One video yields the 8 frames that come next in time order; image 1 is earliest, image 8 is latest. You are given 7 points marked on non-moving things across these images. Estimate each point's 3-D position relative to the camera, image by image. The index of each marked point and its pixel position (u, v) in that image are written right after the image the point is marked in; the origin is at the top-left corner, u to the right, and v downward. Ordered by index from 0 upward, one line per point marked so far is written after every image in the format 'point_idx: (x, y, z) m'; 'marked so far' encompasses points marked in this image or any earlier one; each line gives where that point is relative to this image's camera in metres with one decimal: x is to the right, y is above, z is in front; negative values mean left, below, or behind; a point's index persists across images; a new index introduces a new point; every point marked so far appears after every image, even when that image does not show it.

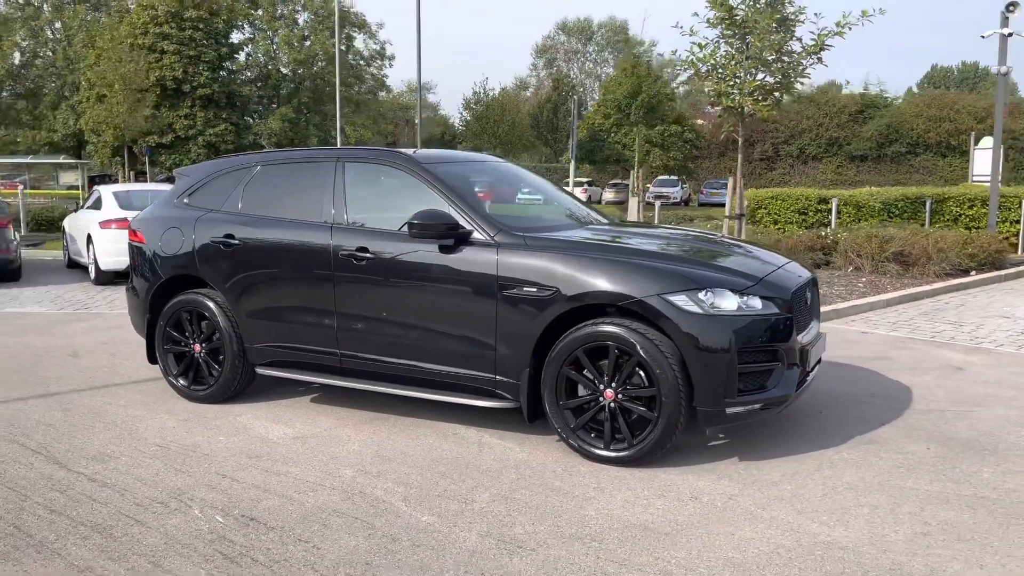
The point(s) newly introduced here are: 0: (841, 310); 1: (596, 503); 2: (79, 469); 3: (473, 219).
0: (+3.4, -0.2, +8.9) m
1: (+0.4, -1.0, +3.9) m
2: (-2.3, -0.9, +4.4) m
3: (-0.2, +0.4, +4.9) m
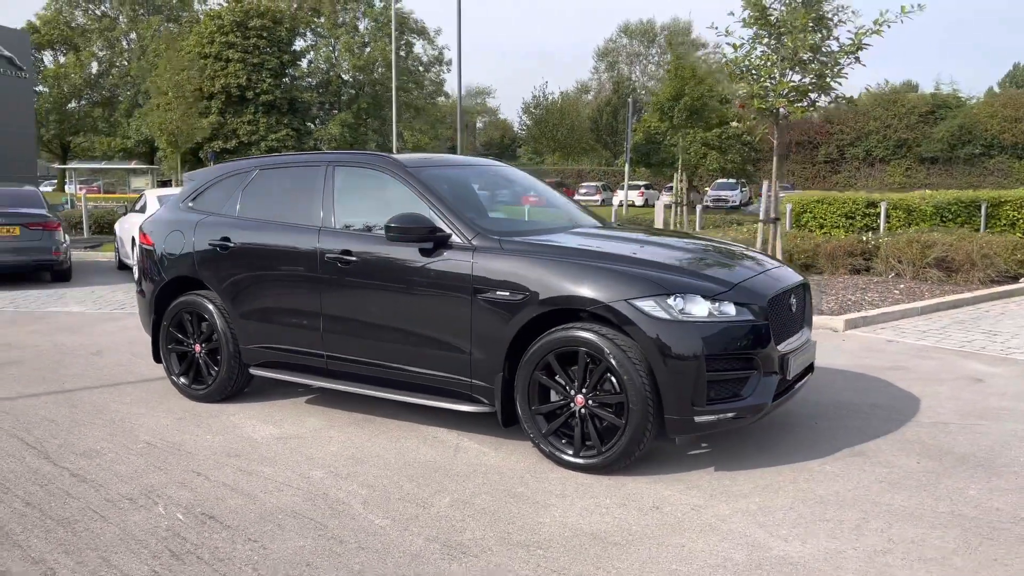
0: (+3.6, -0.3, +8.6) m
1: (+0.2, -1.0, +3.9) m
2: (-2.4, -0.9, +4.6) m
3: (-0.3, +0.4, +4.9) m
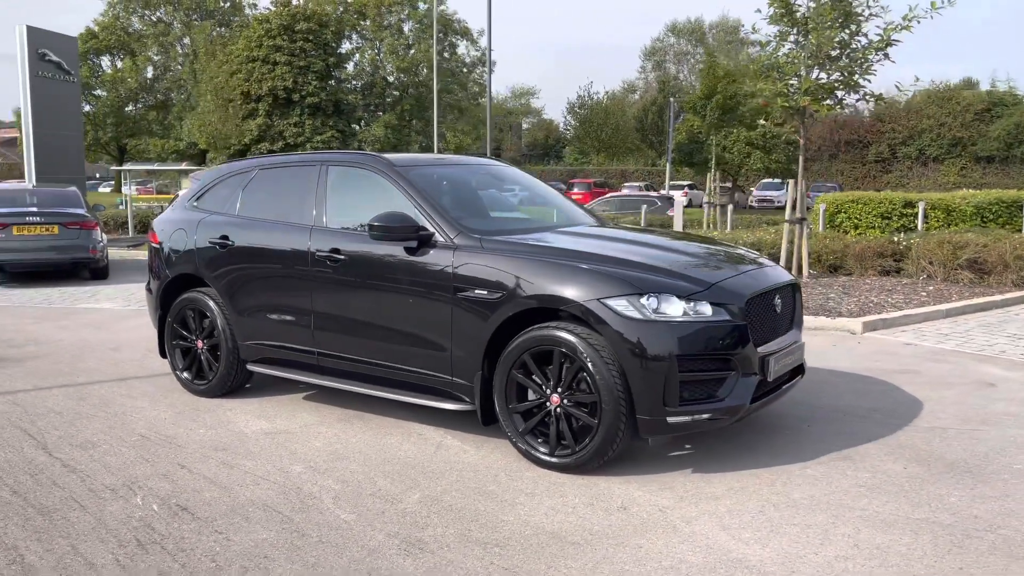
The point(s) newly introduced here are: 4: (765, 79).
0: (+3.7, -0.3, +8.4) m
1: (0.0, -1.0, +3.9) m
2: (-2.5, -0.9, +4.7) m
3: (-0.4, +0.4, +4.9) m
4: (+3.3, +2.7, +11.2) m
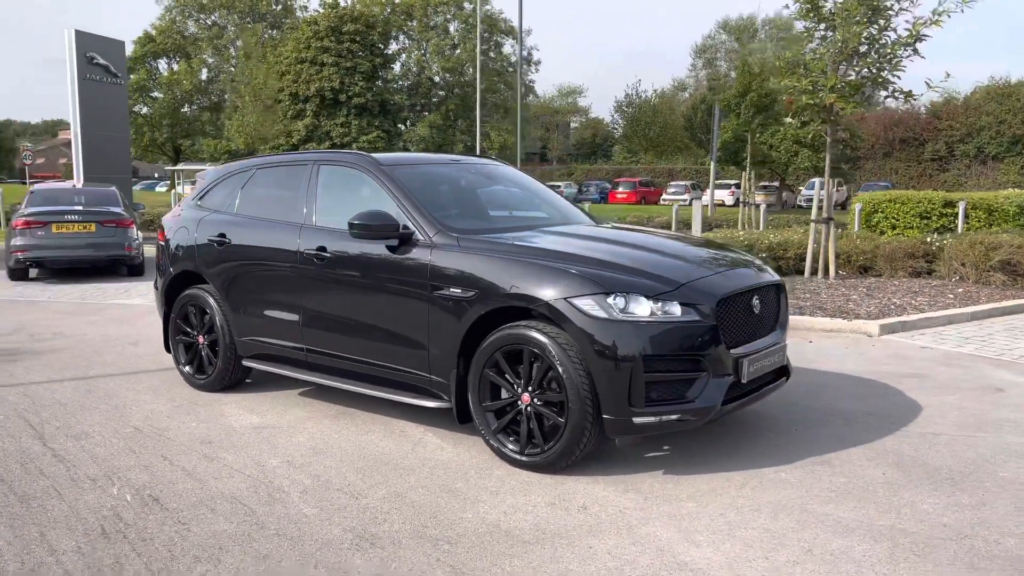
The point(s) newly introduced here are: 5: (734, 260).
0: (+3.8, -0.3, +8.2) m
1: (-0.1, -1.0, +3.9) m
2: (-2.6, -0.9, +4.9) m
3: (-0.5, +0.4, +4.9) m
4: (+3.5, +2.7, +11.0) m
5: (+1.3, +0.2, +4.9) m
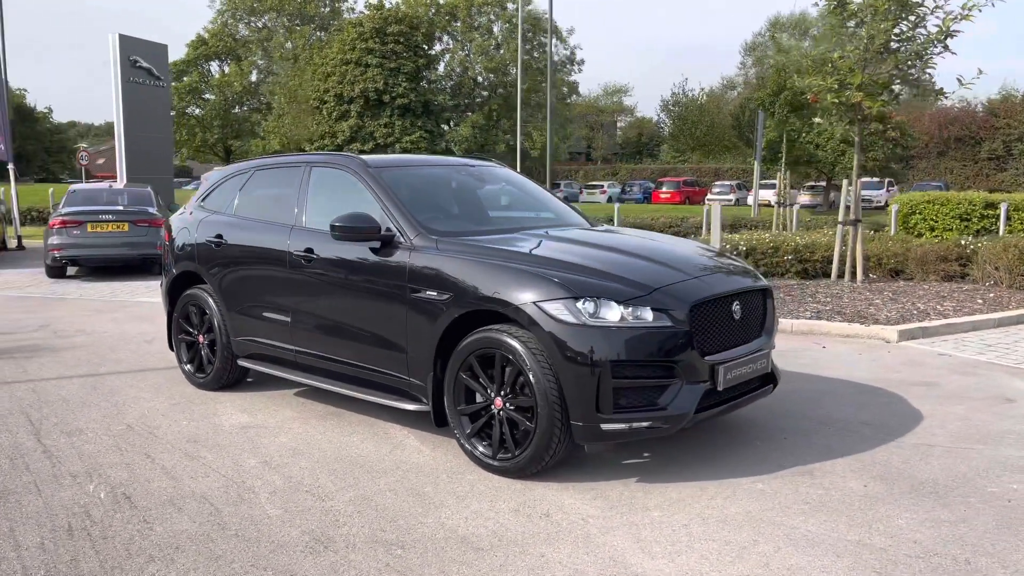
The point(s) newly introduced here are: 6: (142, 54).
0: (+3.8, -0.4, +7.9) m
1: (-0.3, -1.0, +3.9) m
2: (-2.7, -0.9, +5.0) m
3: (-0.6, +0.4, +4.9) m
4: (+3.8, +2.7, +10.8) m
5: (+1.1, +0.1, +4.8) m
6: (-8.3, +5.3, +19.3) m
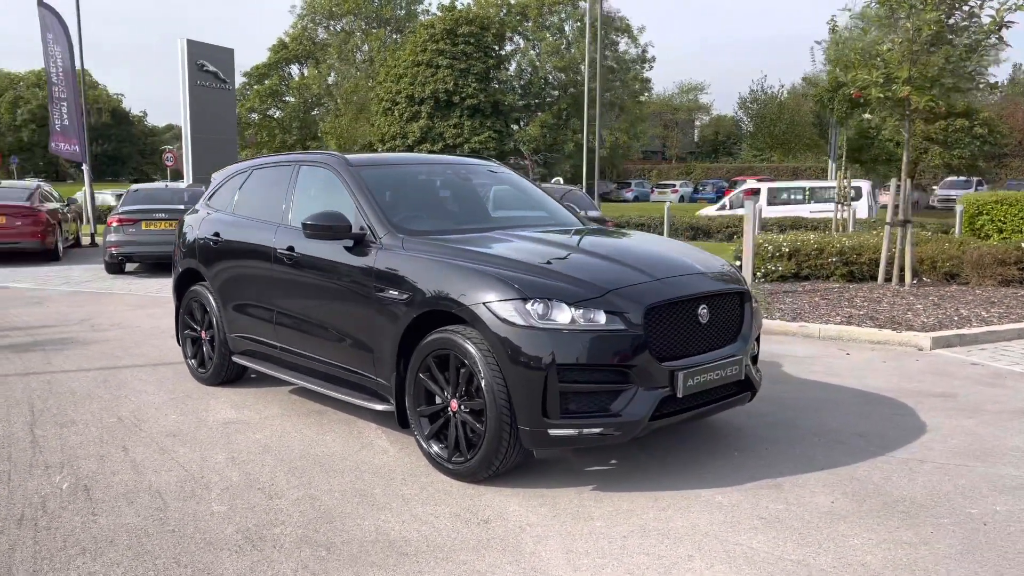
0: (+3.9, -0.4, +7.5) m
1: (-0.6, -1.0, +3.8) m
2: (-2.9, -0.9, +5.2) m
3: (-0.8, +0.4, +4.9) m
4: (+4.2, +2.6, +10.3) m
5: (+1.0, +0.1, +4.6) m
6: (-7.0, +5.4, +20.0) m
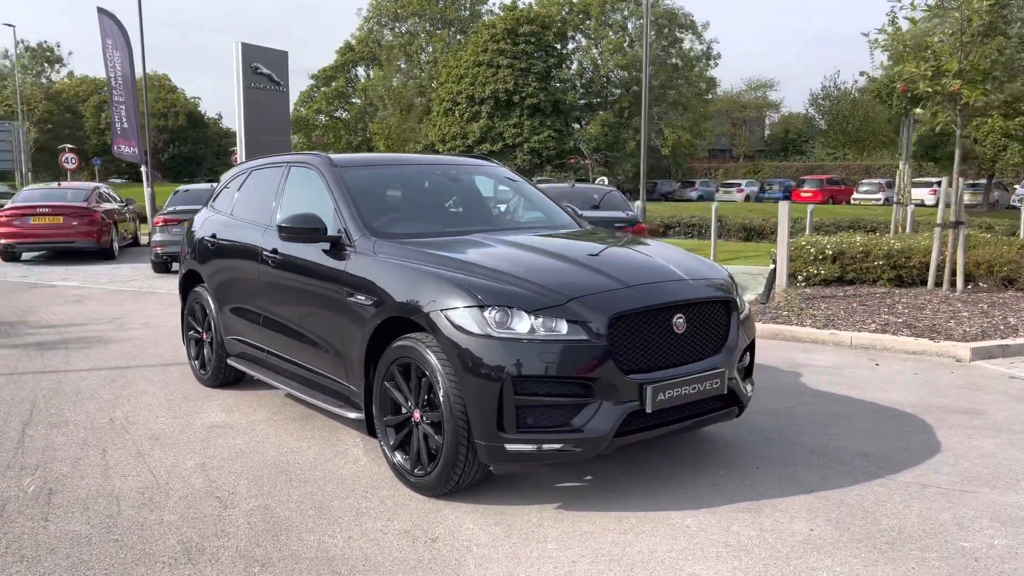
0: (+4.0, -0.5, +6.9) m
1: (-0.8, -1.0, +3.7) m
2: (-3.0, -0.9, +5.2) m
3: (-0.9, +0.4, +4.8) m
4: (+4.5, +2.6, +9.8) m
5: (+0.8, +0.1, +4.3) m
6: (-5.9, +5.4, +20.3) m
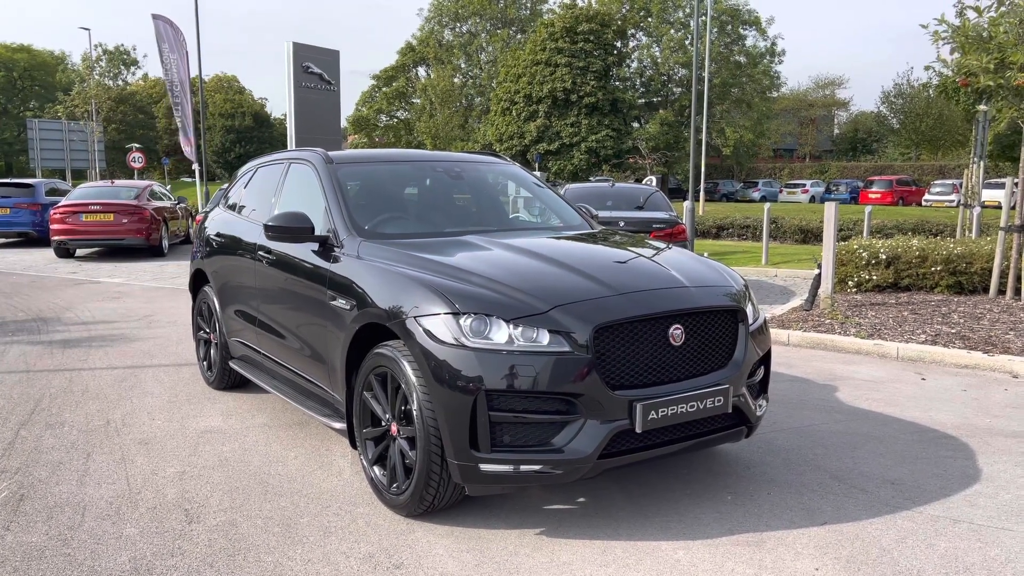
0: (+4.2, -0.5, +6.3) m
1: (-0.9, -1.1, +3.5) m
2: (-2.9, -0.9, +5.2) m
3: (-0.9, +0.3, +4.5) m
4: (+4.9, +2.5, +9.1) m
5: (+0.8, 0.0, +3.9) m
6: (-4.7, +5.4, +20.4) m
